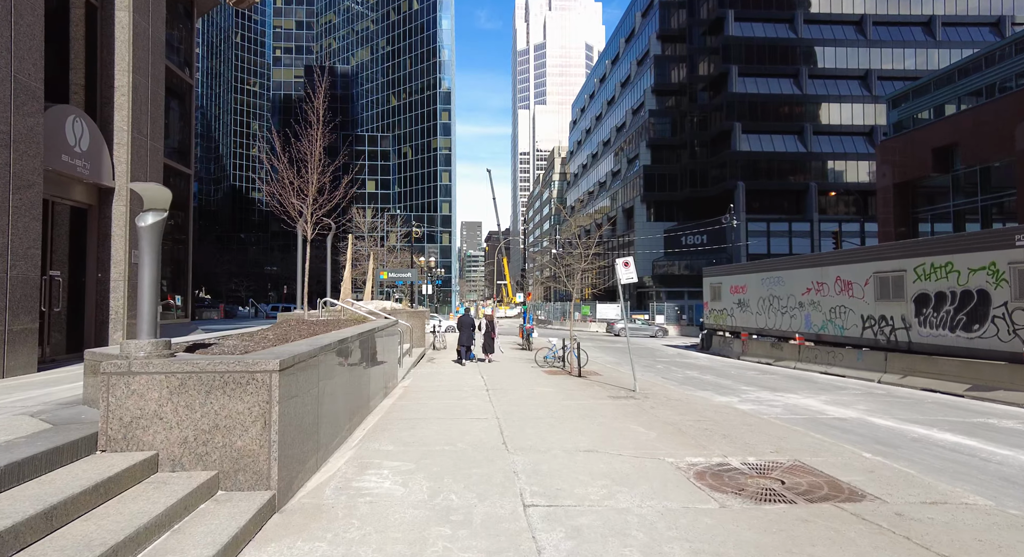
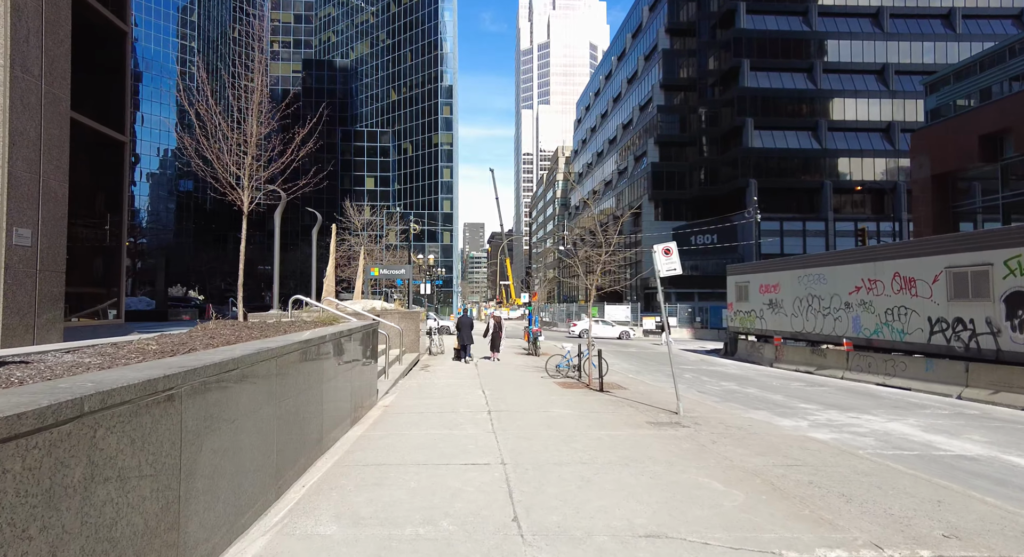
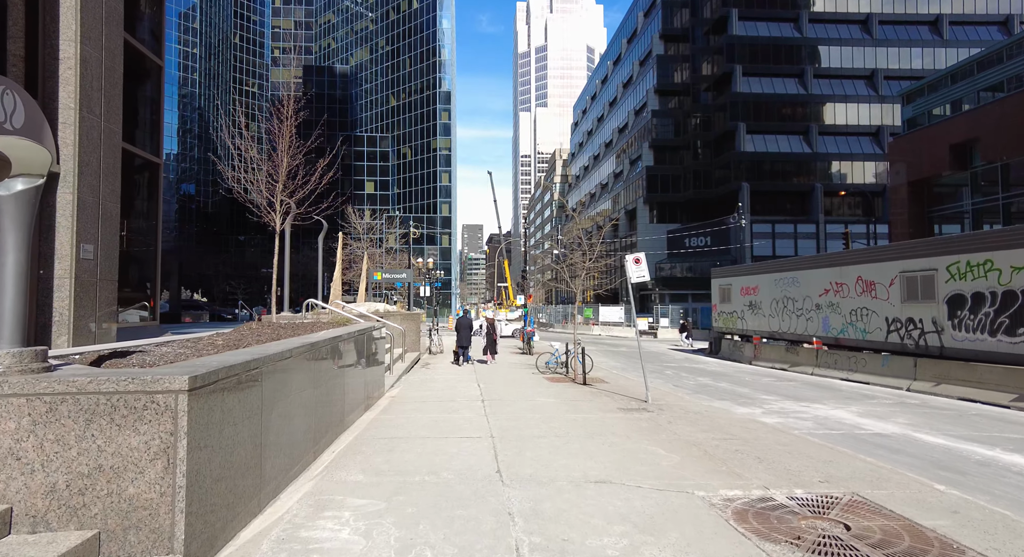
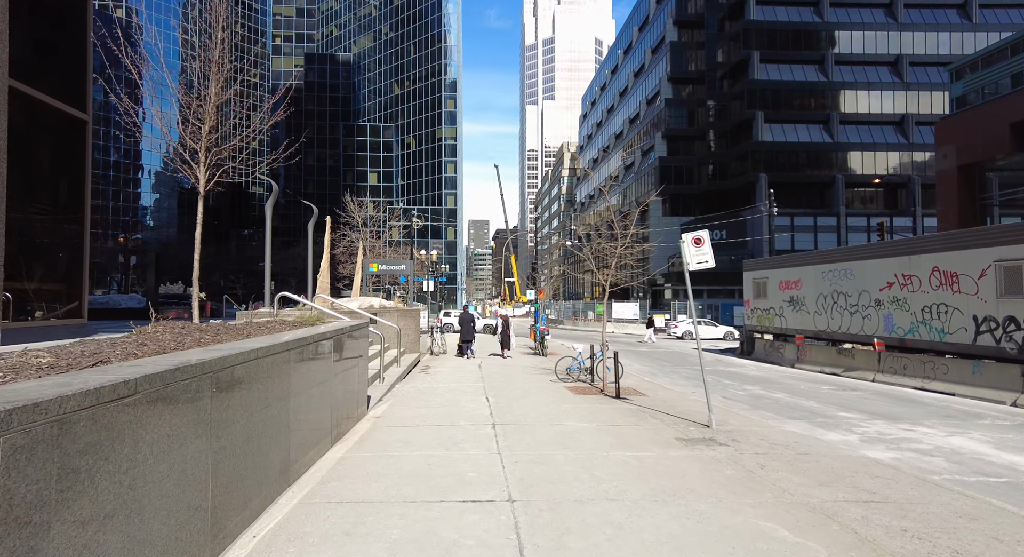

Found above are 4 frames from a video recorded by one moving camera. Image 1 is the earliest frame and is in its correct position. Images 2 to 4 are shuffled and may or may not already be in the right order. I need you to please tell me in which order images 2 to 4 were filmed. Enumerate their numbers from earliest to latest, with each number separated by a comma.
3, 2, 4
